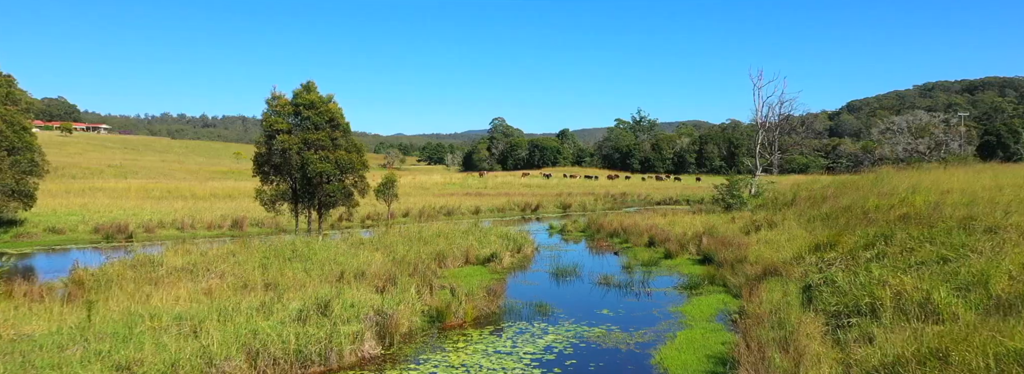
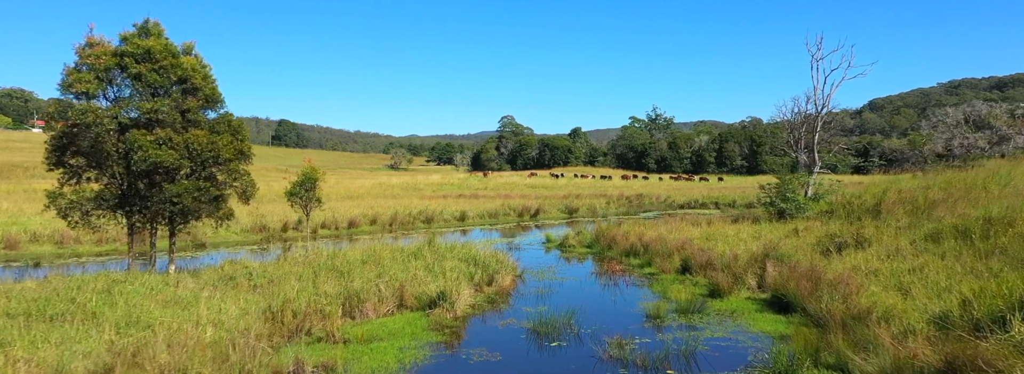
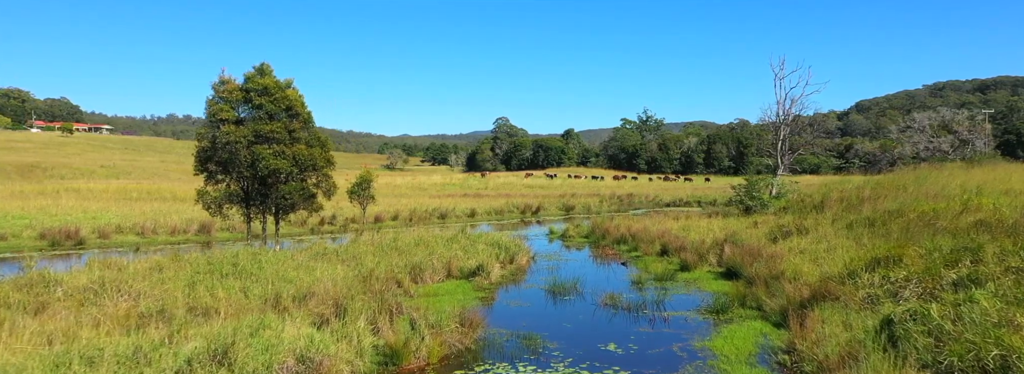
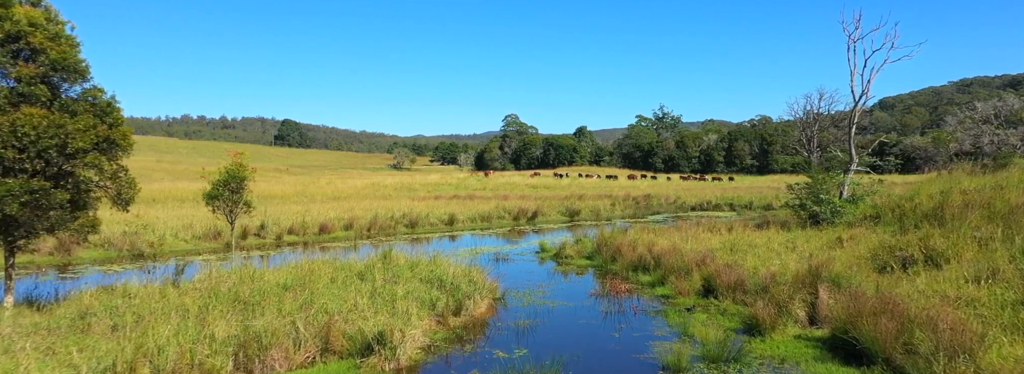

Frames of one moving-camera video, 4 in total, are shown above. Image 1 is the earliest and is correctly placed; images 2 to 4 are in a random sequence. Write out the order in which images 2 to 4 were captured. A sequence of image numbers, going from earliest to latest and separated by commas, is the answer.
3, 2, 4
